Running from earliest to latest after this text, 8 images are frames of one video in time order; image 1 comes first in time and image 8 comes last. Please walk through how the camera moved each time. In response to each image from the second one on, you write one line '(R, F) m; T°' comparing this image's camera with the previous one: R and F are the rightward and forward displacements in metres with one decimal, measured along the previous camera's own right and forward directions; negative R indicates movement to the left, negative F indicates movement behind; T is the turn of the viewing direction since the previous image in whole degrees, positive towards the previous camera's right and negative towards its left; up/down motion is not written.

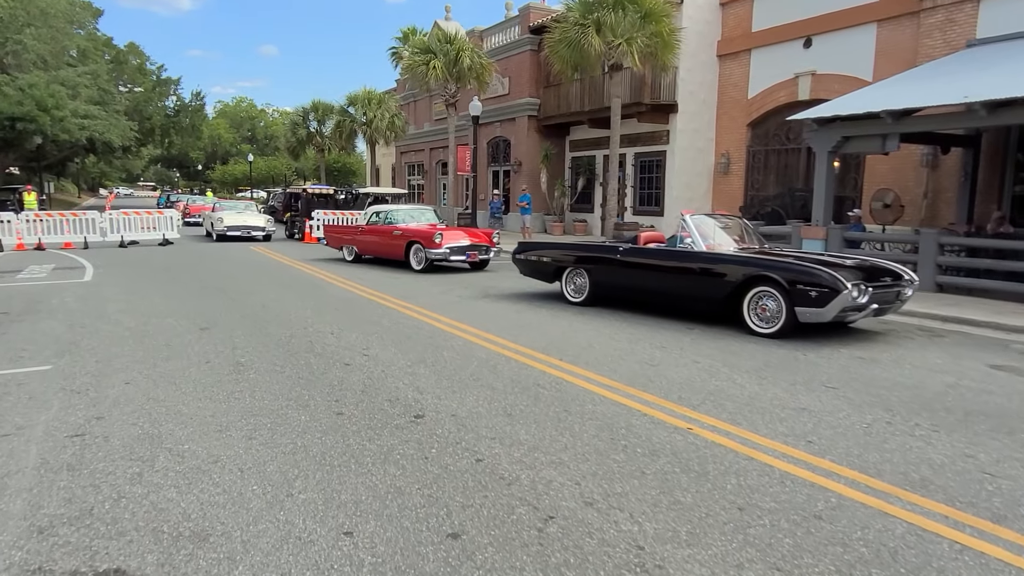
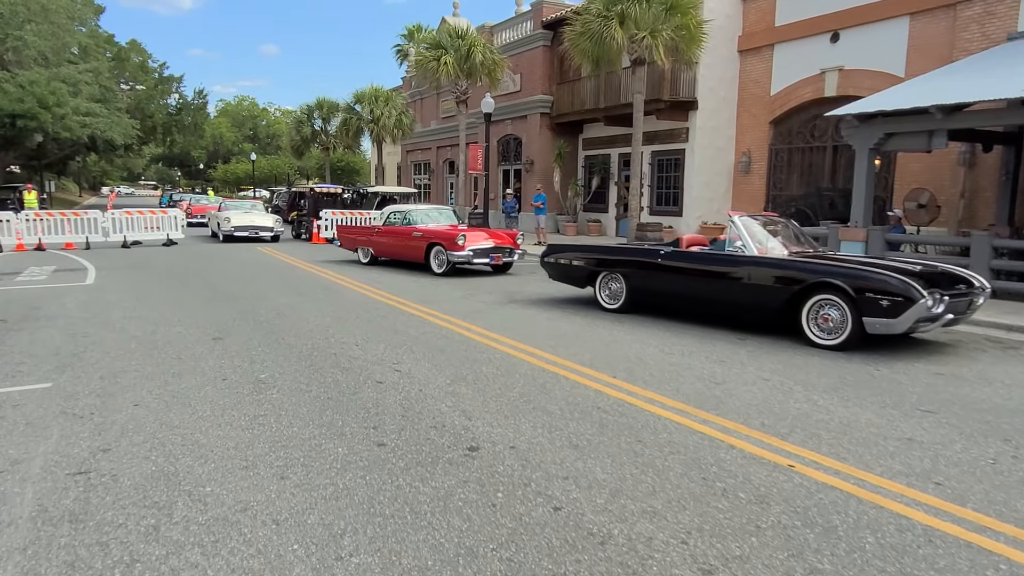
(-0.4, +0.7) m; 0°
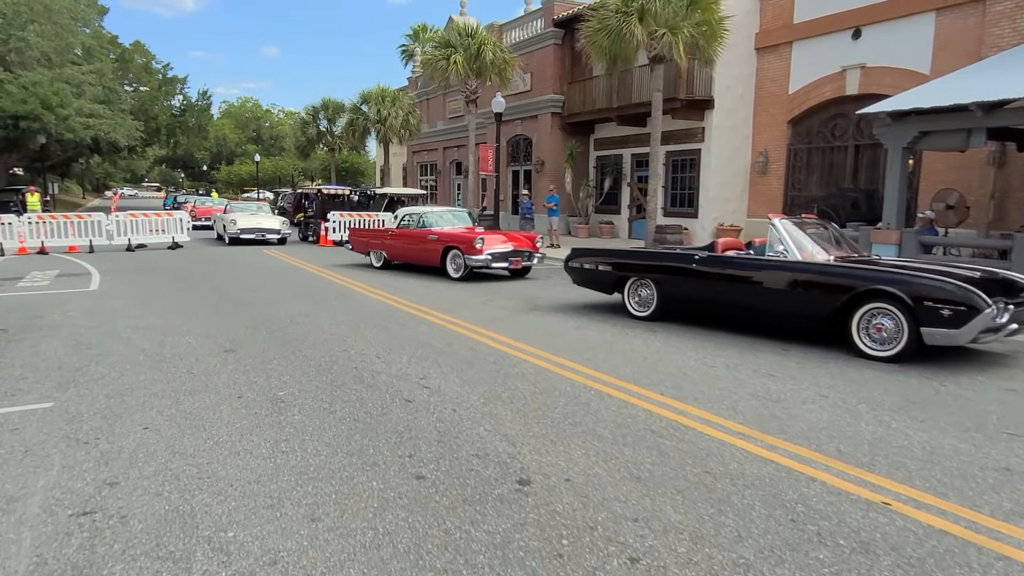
(-0.3, +0.5) m; 0°
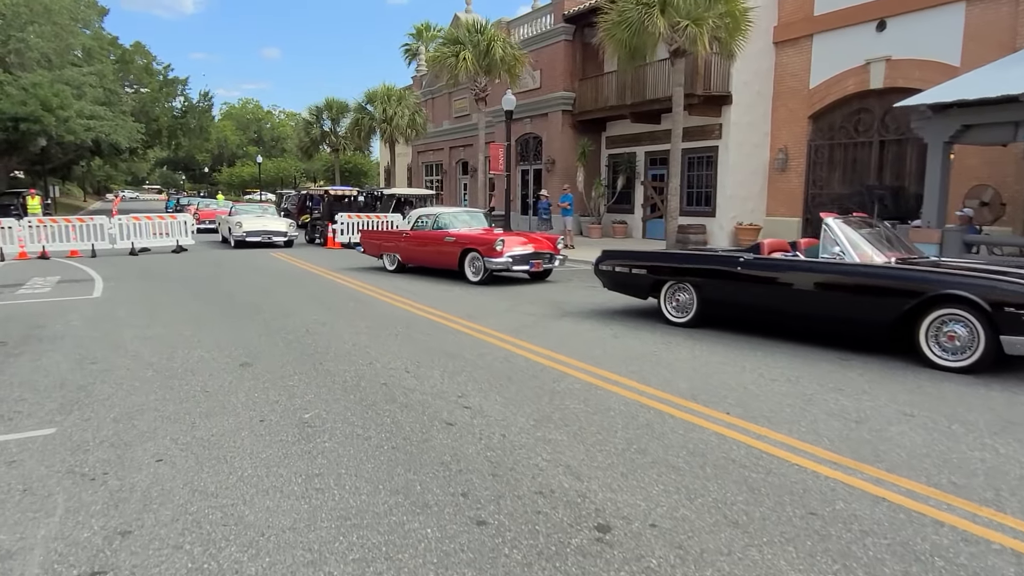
(-0.3, +0.6) m; 0°
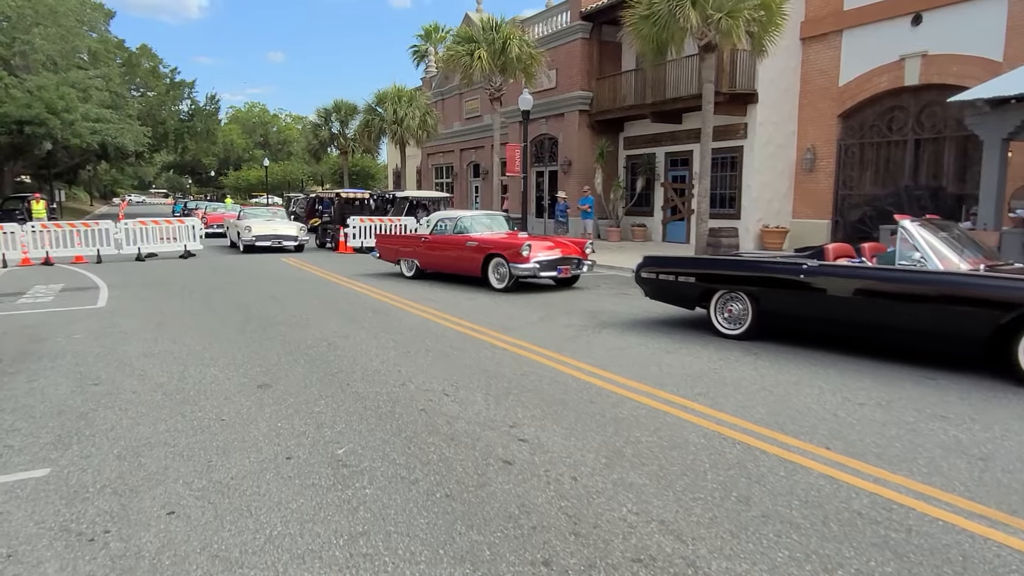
(-0.4, +0.7) m; 0°
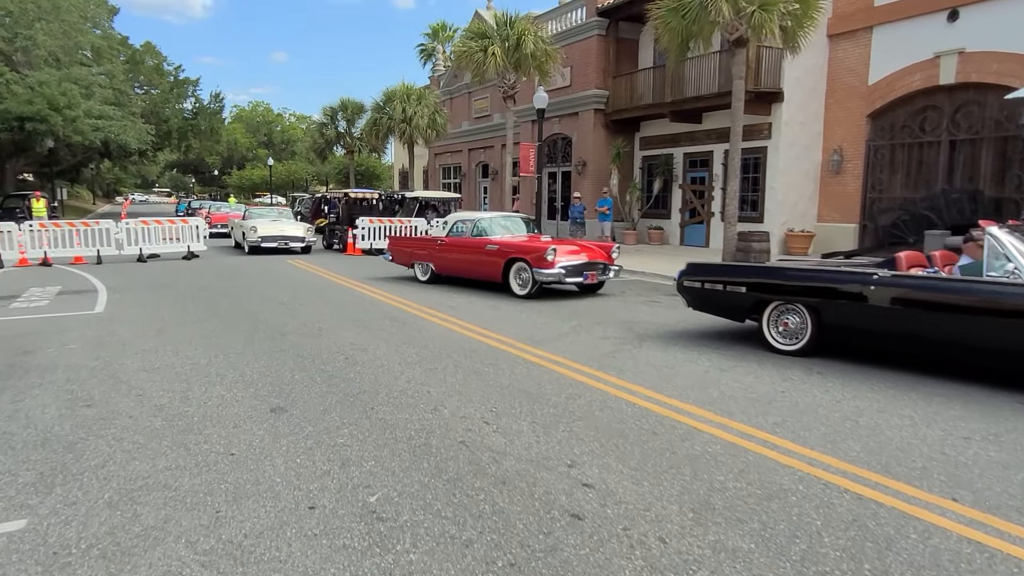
(-0.3, +0.7) m; 0°
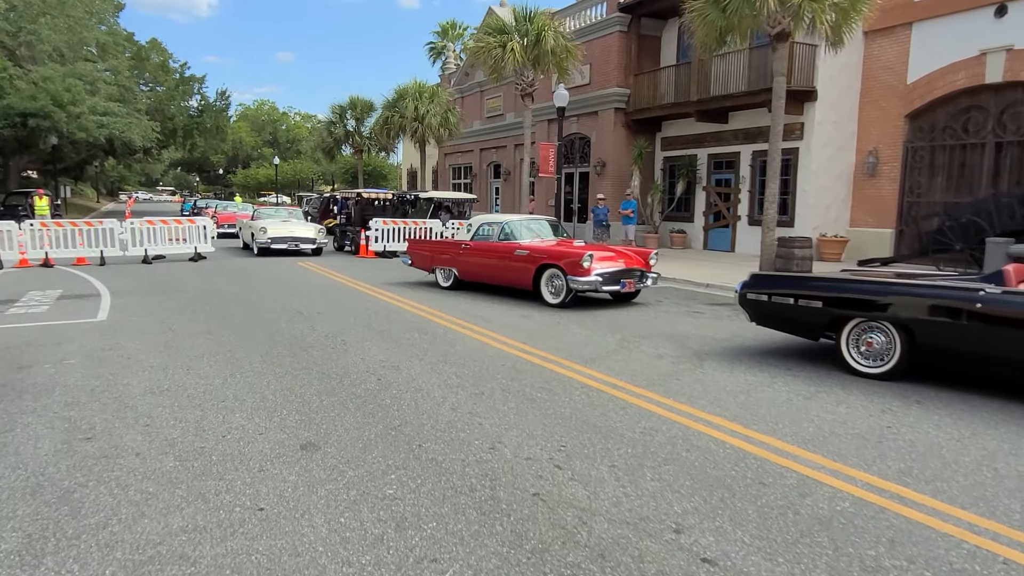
(-0.4, +0.8) m; 0°
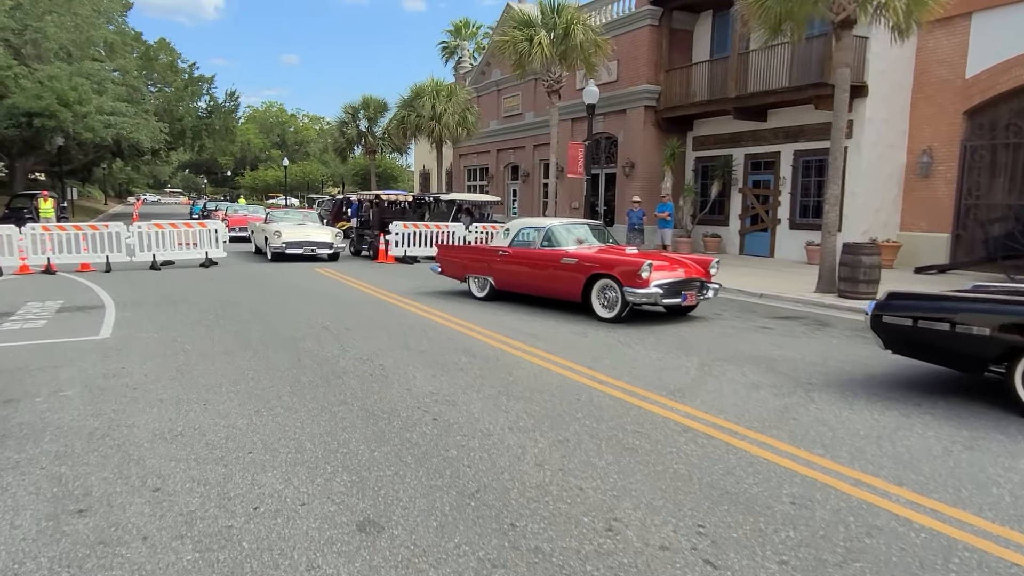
(-0.6, +1.1) m; 0°
